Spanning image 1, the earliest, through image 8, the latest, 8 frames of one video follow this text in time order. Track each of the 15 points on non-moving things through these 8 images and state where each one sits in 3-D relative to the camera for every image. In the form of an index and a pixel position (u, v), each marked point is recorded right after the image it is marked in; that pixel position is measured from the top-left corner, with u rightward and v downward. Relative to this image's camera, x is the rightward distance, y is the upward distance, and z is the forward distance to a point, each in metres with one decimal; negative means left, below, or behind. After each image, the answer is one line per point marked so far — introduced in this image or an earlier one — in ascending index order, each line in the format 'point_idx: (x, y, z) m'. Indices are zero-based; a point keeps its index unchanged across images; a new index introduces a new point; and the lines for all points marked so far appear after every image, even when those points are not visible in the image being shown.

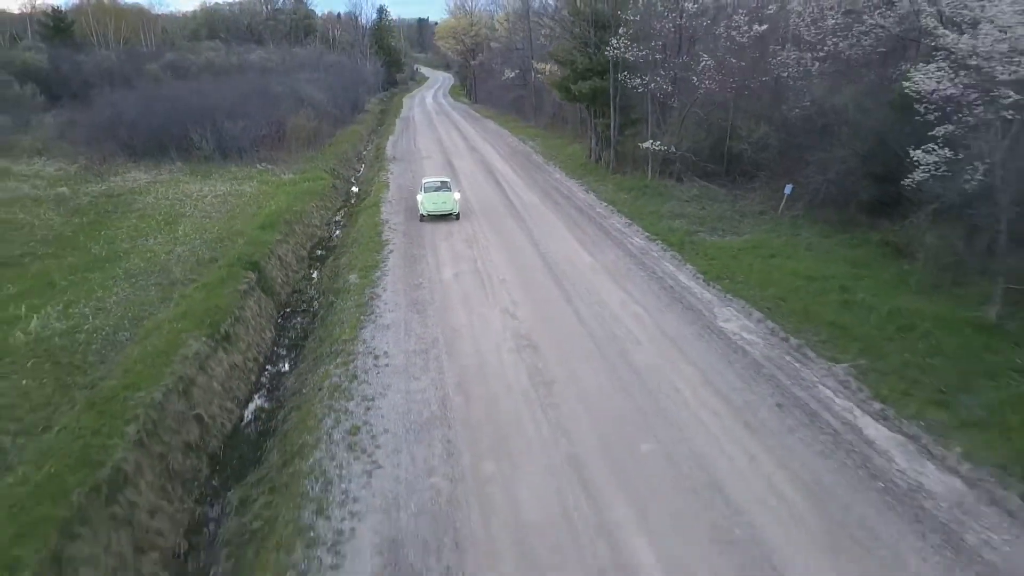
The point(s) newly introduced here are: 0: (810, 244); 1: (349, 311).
0: (+6.6, +1.2, +16.4) m
1: (-3.0, -0.4, +13.6) m
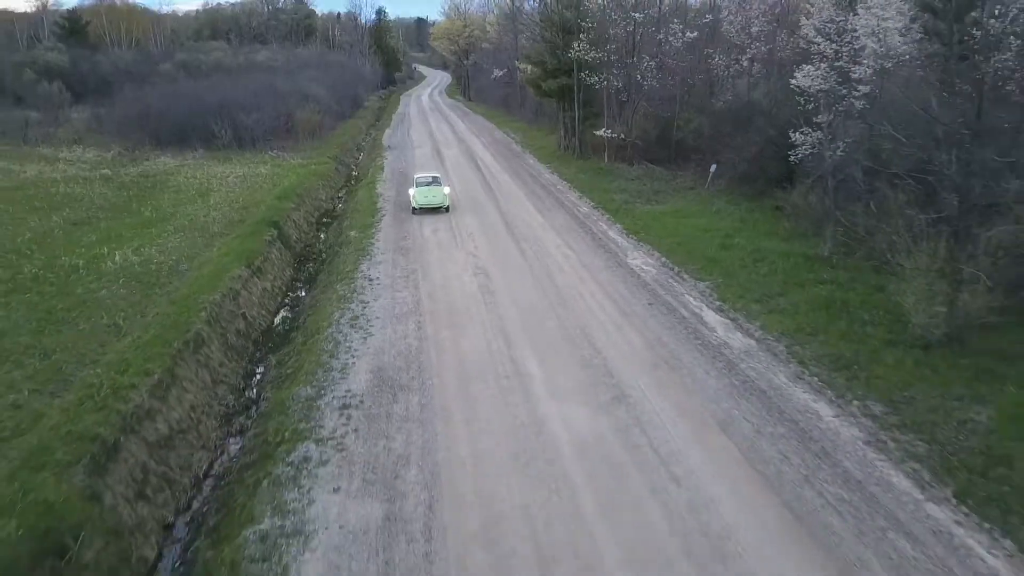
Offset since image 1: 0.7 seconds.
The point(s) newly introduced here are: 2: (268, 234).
0: (+5.7, +2.4, +20.5) m
1: (-3.9, +0.8, +17.7) m
2: (-6.1, +1.3, +18.5) m
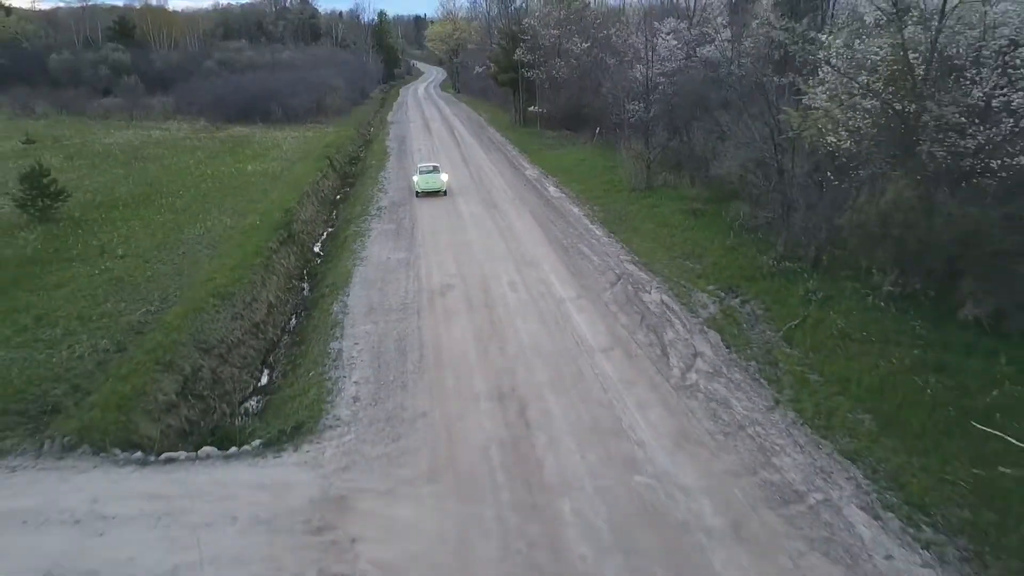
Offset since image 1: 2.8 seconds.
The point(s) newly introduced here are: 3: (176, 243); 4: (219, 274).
0: (+3.6, +6.6, +34.5) m
1: (-6.0, +5.0, +31.7) m
2: (-8.2, +5.5, +32.4) m
3: (-8.8, +1.2, +19.2) m
4: (-6.6, +0.3, +16.6) m
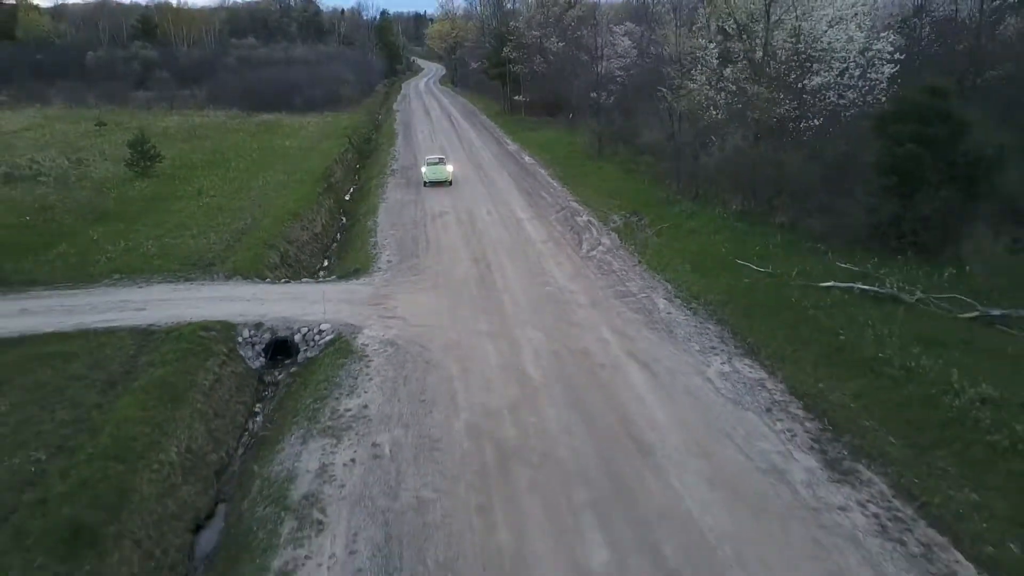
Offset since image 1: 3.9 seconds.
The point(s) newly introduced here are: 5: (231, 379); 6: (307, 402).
0: (+2.8, +9.1, +42.0) m
1: (-6.8, +7.5, +39.2) m
2: (-9.0, +8.0, +39.9) m
3: (-9.6, +3.6, +26.7) m
4: (-7.4, +2.7, +24.1) m
5: (-5.0, -1.6, +13.0) m
6: (-3.4, -1.9, +12.1) m
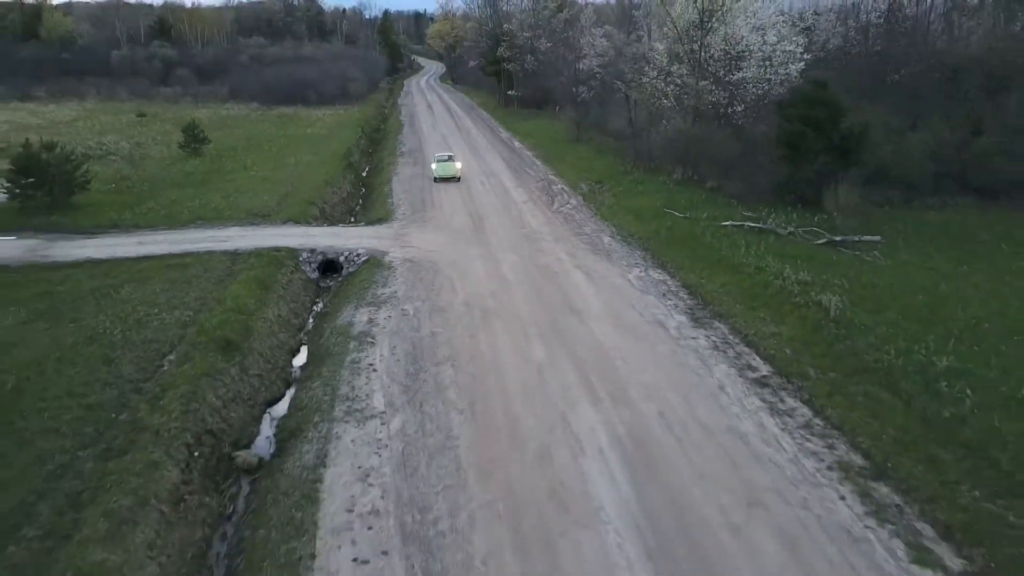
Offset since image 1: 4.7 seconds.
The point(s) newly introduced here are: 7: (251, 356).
0: (+2.4, +11.0, +47.7) m
1: (-7.3, +9.3, +44.9) m
2: (-9.4, +9.9, +45.6) m
3: (-10.1, +5.4, +32.4) m
4: (-7.8, +4.5, +29.8) m
5: (-5.4, +0.2, +18.8) m
6: (-3.8, -0.1, +17.8) m
7: (-5.1, -1.3, +14.4) m
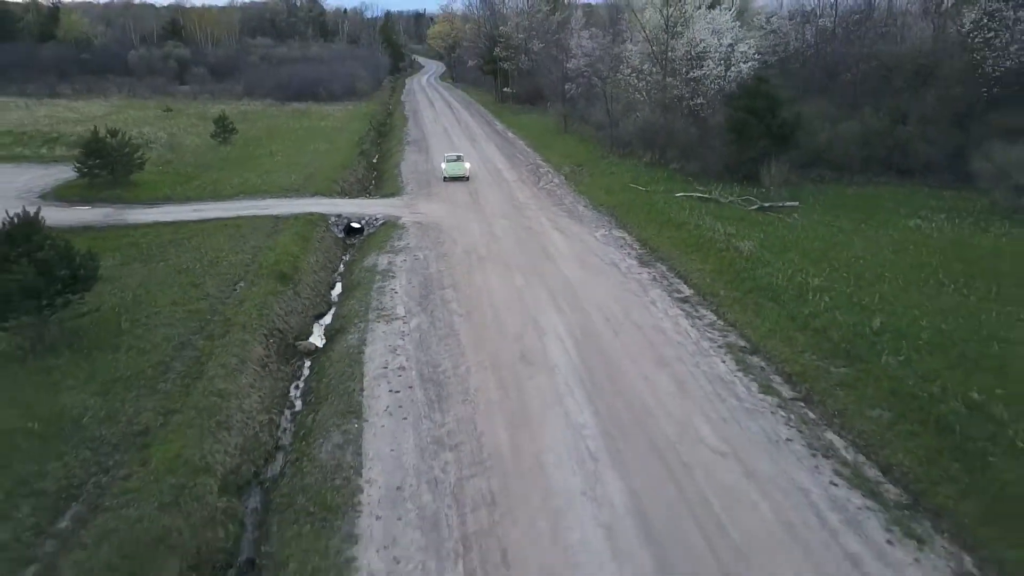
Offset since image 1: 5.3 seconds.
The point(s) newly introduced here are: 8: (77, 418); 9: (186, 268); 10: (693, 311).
0: (+2.0, +12.4, +52.3) m
1: (-7.6, +10.7, +49.4) m
2: (-9.8, +11.3, +50.2) m
3: (-10.4, +6.9, +37.0) m
4: (-8.2, +5.9, +34.4) m
5: (-5.8, +1.6, +23.3) m
6: (-4.2, +1.3, +22.4) m
7: (-5.4, +0.1, +18.9) m
8: (-7.1, -2.1, +12.1) m
9: (-8.5, +0.5, +19.3) m
10: (+4.2, -0.6, +17.0) m
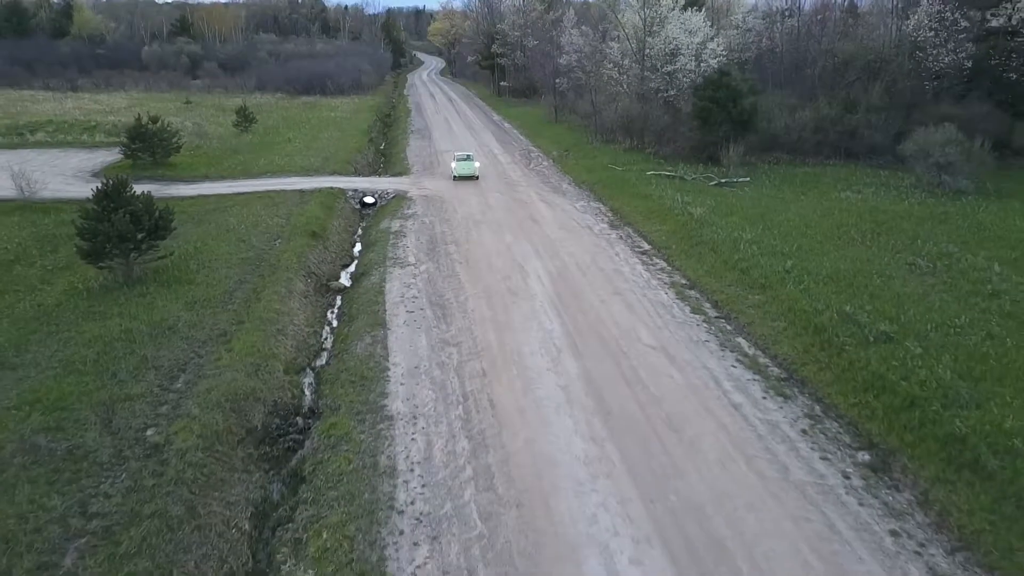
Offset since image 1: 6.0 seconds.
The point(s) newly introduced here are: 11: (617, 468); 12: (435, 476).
0: (+1.7, +13.9, +56.2) m
1: (-7.9, +12.3, +53.4) m
2: (-10.1, +12.8, +54.1) m
3: (-10.7, +8.3, +40.9) m
4: (-8.5, +7.4, +38.3) m
5: (-6.1, +2.9, +27.3) m
6: (-4.4, +2.7, +26.3) m
7: (-5.7, +1.4, +22.9) m
8: (-7.4, -0.8, +16.0) m
9: (-8.8, +1.9, +23.2) m
10: (+3.9, +0.8, +21.0) m
11: (+1.6, -2.8, +11.5) m
12: (-1.2, -2.9, +11.3) m
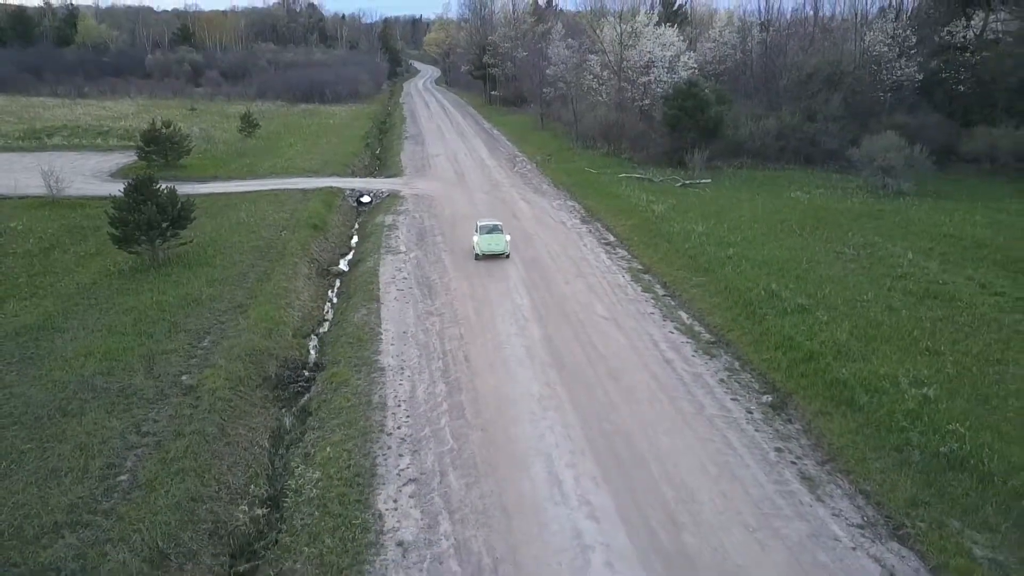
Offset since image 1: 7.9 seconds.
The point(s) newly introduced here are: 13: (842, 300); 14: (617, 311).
0: (+0.9, +14.0, +59.1) m
1: (-8.7, +12.4, +56.2) m
2: (-10.9, +12.9, +56.9) m
3: (-11.5, +8.6, +43.7) m
4: (-9.2, +7.7, +41.1) m
5: (-6.8, +3.4, +30.0) m
6: (-5.1, +3.1, +29.1) m
7: (-6.4, +1.9, +25.6) m
8: (-8.0, -0.3, +18.7) m
9: (-9.5, +2.3, +26.0) m
10: (+3.2, +1.2, +23.7) m
11: (+1.0, -2.2, +14.2) m
12: (-1.8, -2.3, +14.1) m
13: (+8.2, -0.3, +18.3) m
14: (+2.7, -0.6, +18.7) m
